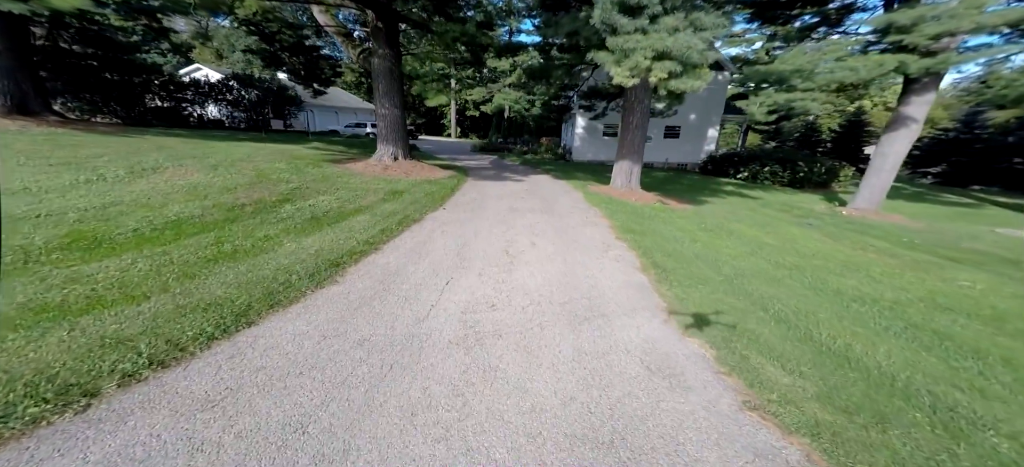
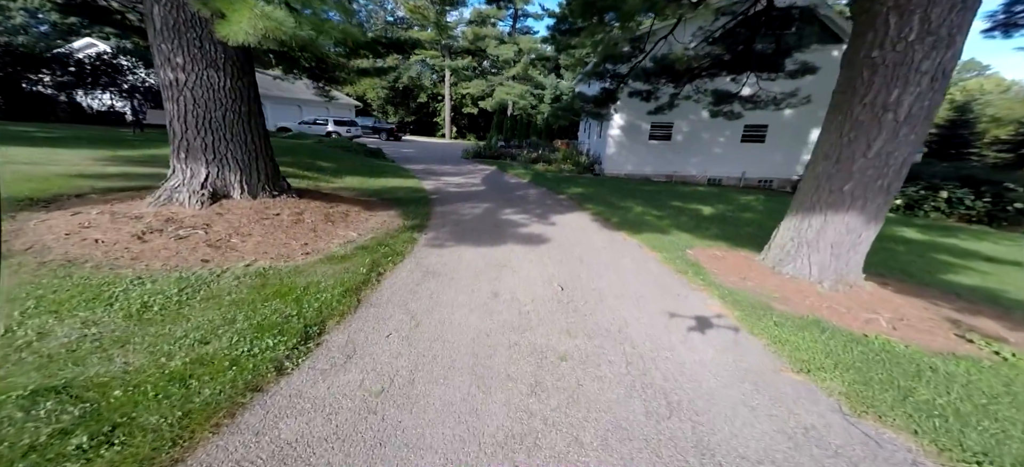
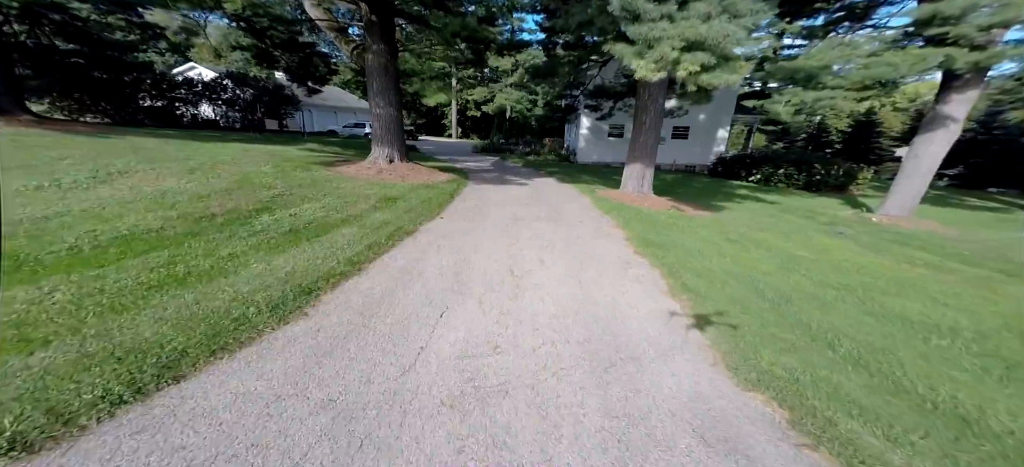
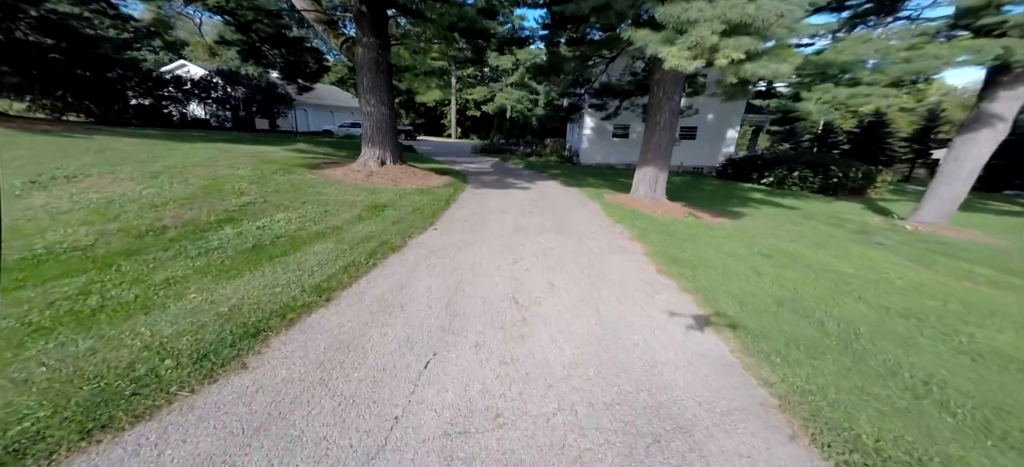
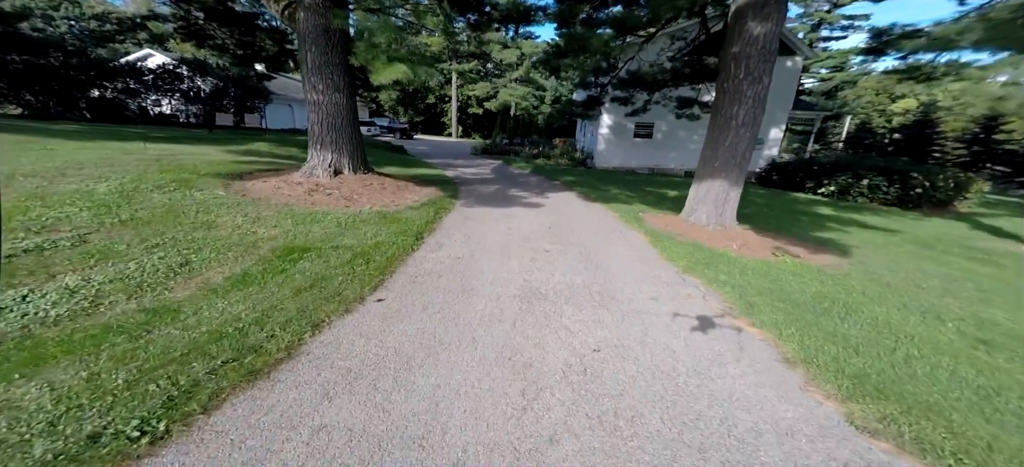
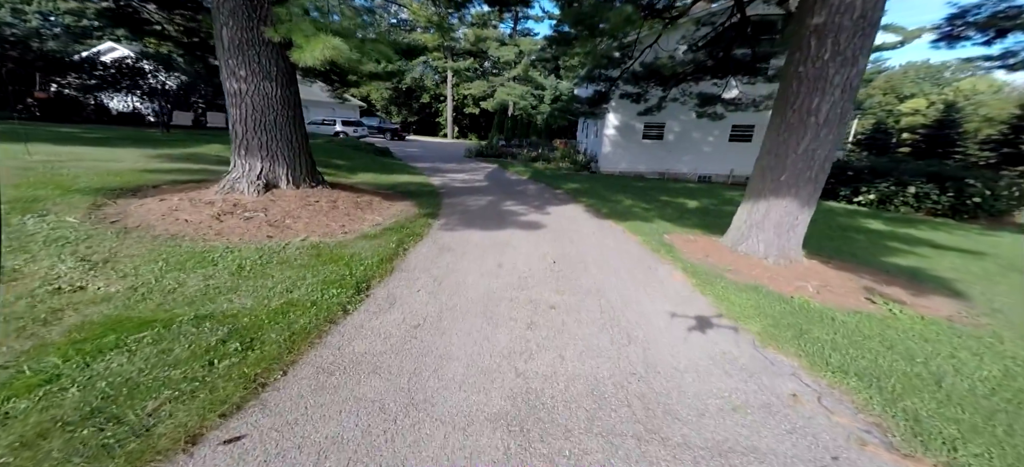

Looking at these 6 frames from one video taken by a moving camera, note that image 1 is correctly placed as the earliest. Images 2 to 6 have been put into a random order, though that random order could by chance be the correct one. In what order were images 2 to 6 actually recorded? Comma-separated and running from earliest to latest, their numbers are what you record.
3, 4, 5, 6, 2
